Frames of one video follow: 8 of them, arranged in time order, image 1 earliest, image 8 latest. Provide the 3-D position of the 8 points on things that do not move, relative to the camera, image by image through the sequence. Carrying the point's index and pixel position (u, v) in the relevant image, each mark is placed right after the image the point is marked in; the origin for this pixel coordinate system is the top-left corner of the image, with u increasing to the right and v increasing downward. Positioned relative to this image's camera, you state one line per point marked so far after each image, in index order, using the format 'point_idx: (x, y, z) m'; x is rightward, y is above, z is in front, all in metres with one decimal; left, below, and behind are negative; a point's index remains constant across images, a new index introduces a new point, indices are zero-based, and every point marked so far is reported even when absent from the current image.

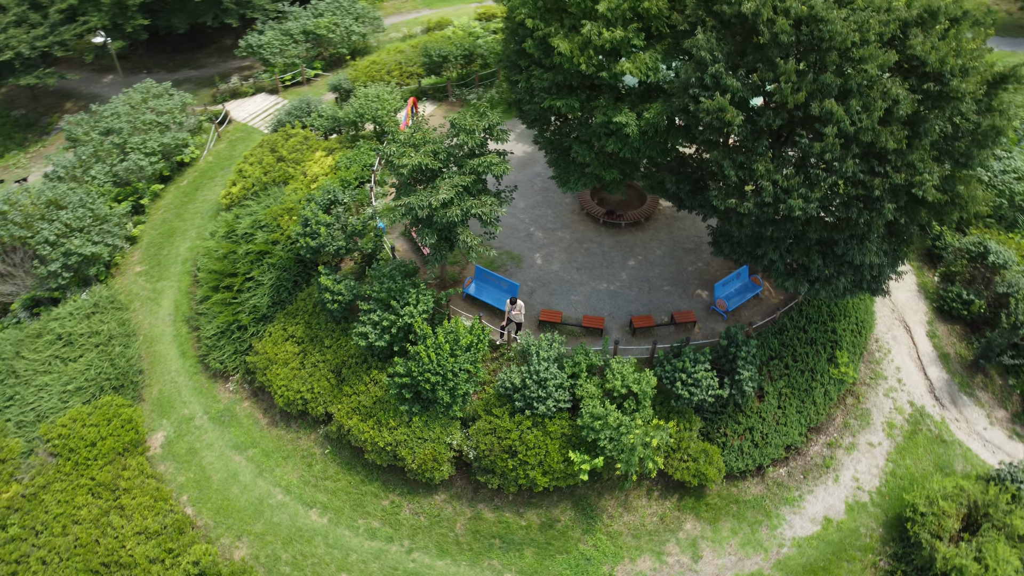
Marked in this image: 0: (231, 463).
0: (-5.7, -3.5, +16.3) m
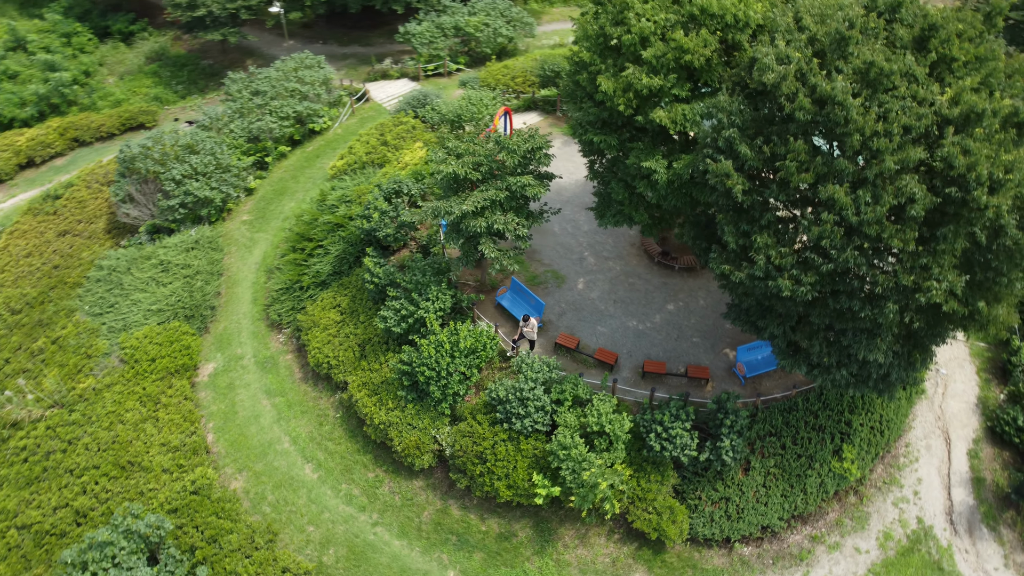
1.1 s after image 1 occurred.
0: (-5.7, -2.6, +18.2) m
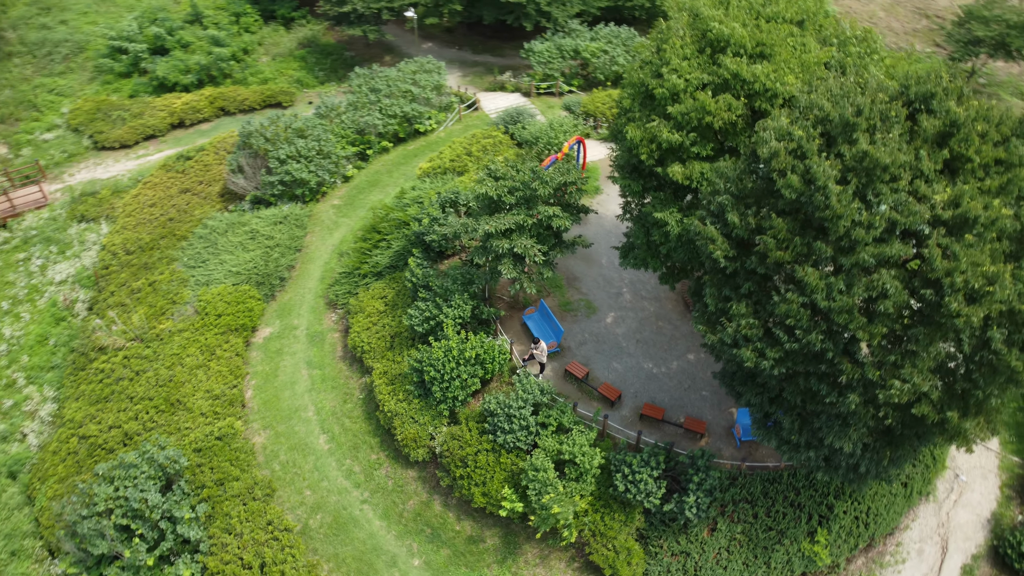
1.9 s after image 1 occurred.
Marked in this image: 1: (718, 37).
0: (-5.3, -2.1, +20.0) m
1: (+3.7, +4.6, +14.7) m
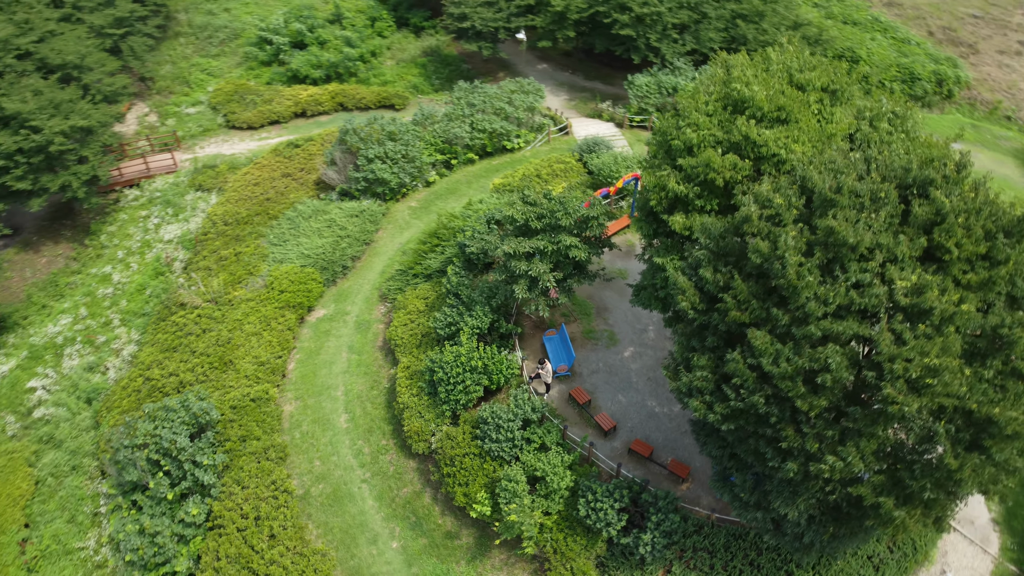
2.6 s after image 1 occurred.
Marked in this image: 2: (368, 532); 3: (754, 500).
0: (-4.7, -1.8, +21.8) m
1: (+4.3, +3.6, +15.1) m
2: (-3.2, -5.3, +17.6) m
3: (+4.1, -3.6, +13.6) m
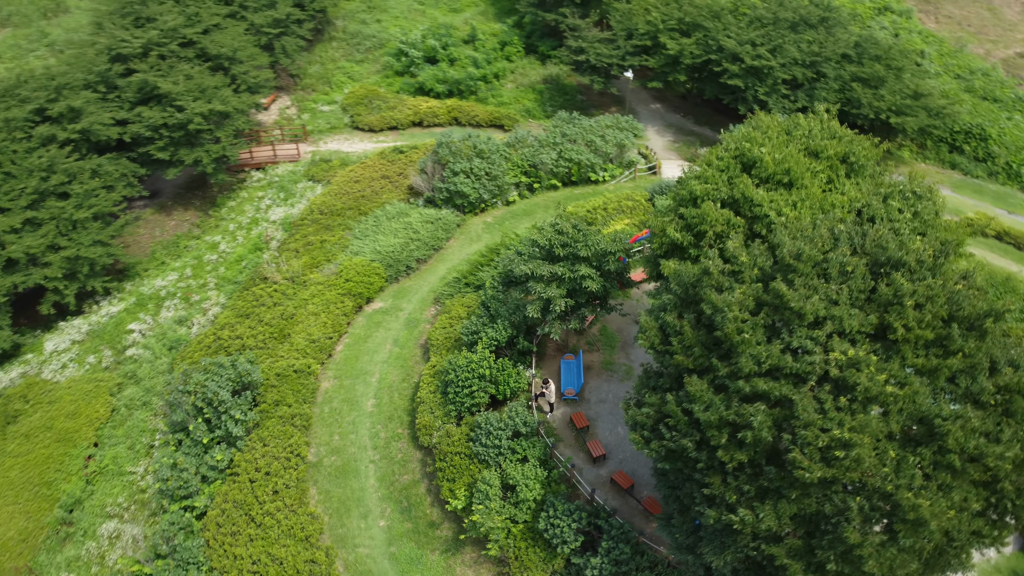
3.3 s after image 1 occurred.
0: (-3.8, -1.7, +23.6) m
1: (+4.7, +2.5, +15.6) m
2: (-3.6, -5.2, +19.2) m
3: (+3.1, -4.4, +14.0) m
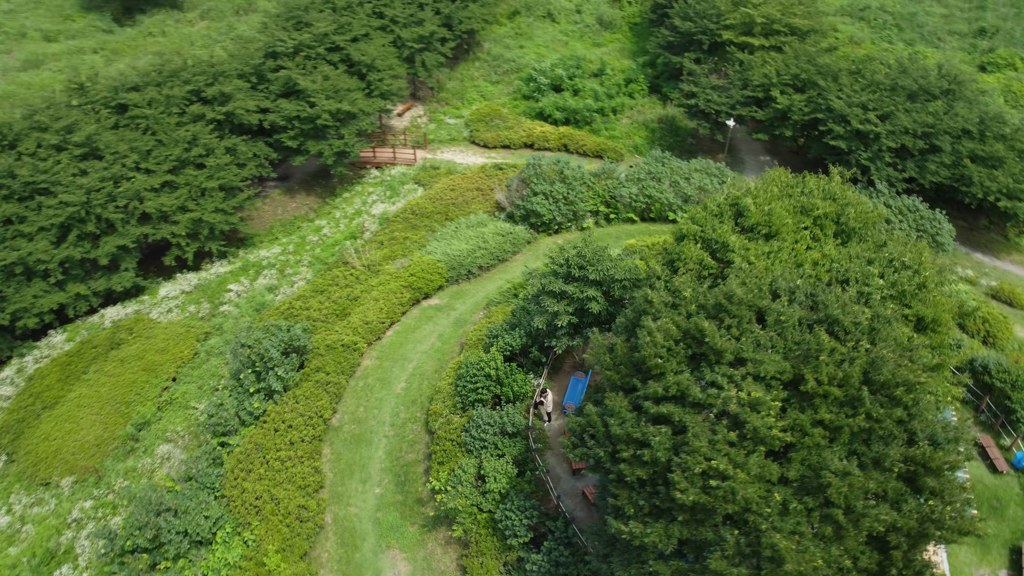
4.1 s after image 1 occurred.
0: (-2.7, -1.6, +25.7) m
1: (+4.7, +1.6, +16.2) m
2: (-3.9, -4.9, +21.2) m
3: (+1.7, -4.9, +14.9) m
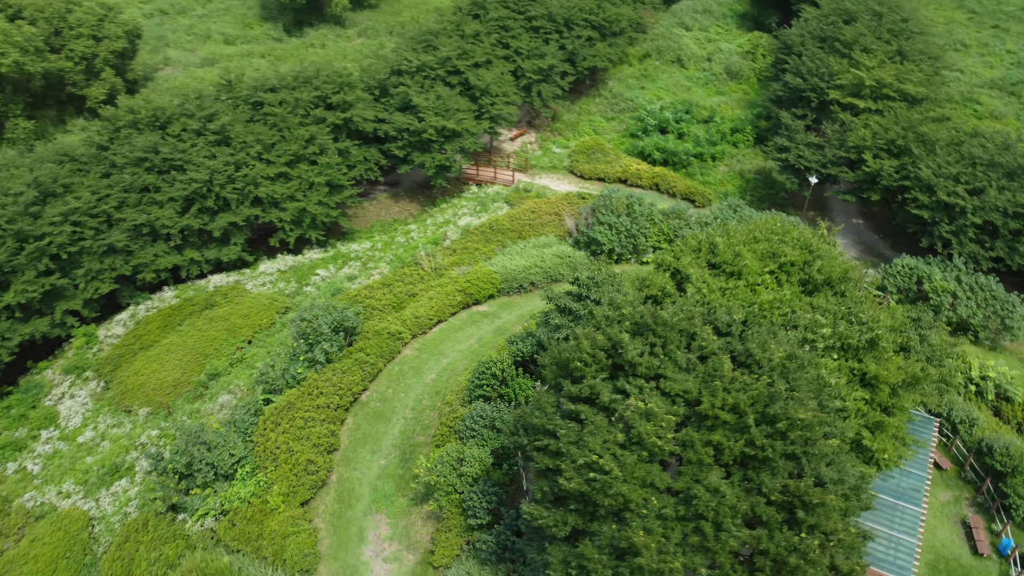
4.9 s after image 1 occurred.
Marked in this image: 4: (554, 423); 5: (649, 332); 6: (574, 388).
0: (-1.5, -1.8, +27.8) m
1: (+4.5, +0.9, +17.3) m
2: (-4.0, -4.6, +23.5) m
3: (+0.4, -5.1, +16.3) m
4: (+0.7, -2.4, +14.5) m
5: (+2.6, -0.8, +15.1) m
6: (+1.2, -1.8, +14.5) m
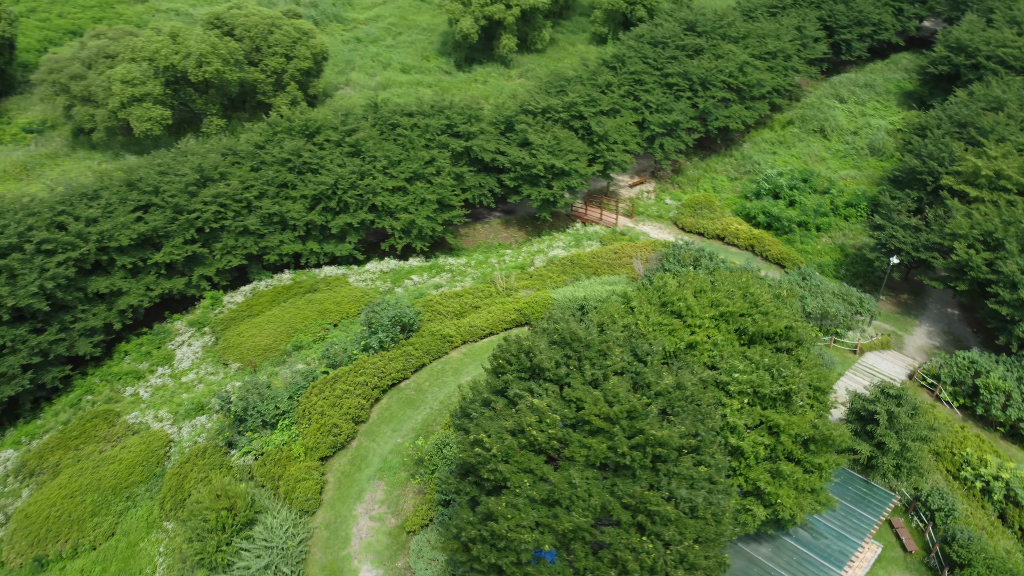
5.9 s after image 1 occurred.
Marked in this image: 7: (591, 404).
0: (0.0, -2.5, +30.6) m
1: (+3.9, 0.0, +19.1) m
2: (-3.8, -4.6, +26.8) m
3: (-1.2, -5.2, +18.8) m
4: (-0.8, -2.5, +17.0) m
5: (+1.4, -1.3, +17.3) m
6: (-0.3, -2.0, +17.0) m
7: (+1.7, -2.3, +15.8) m
